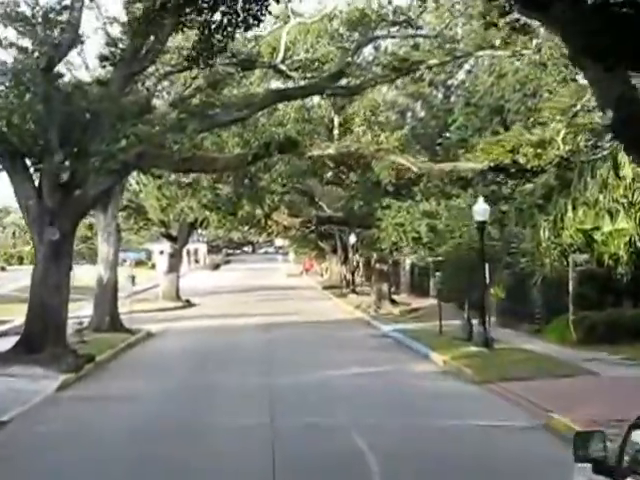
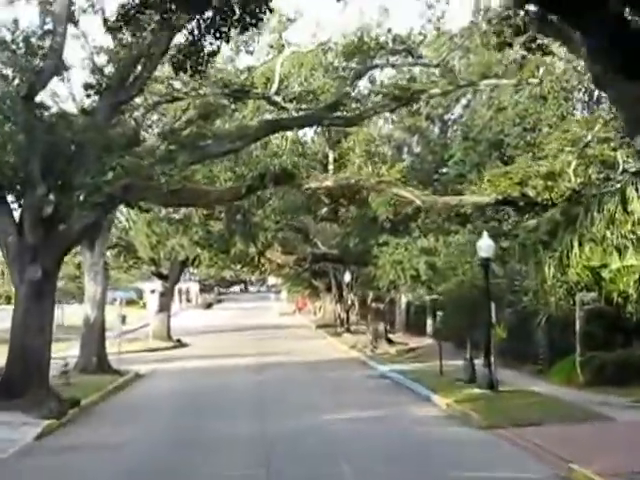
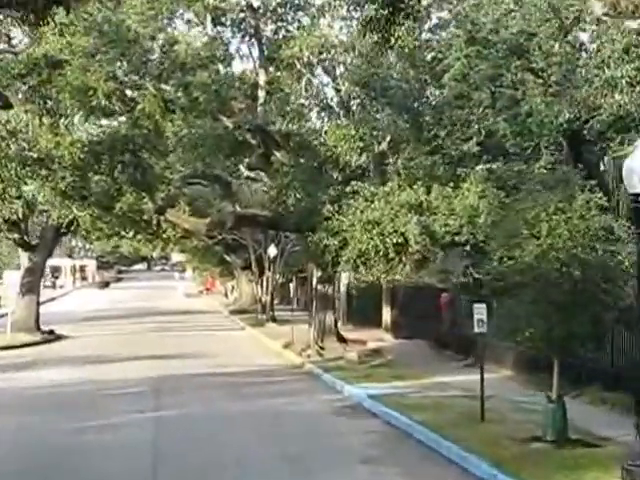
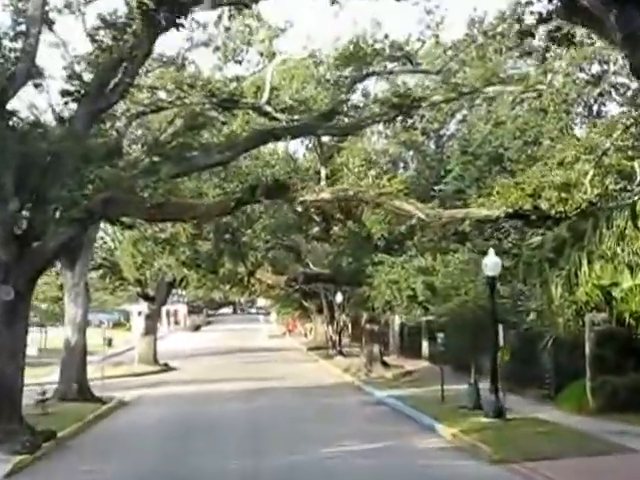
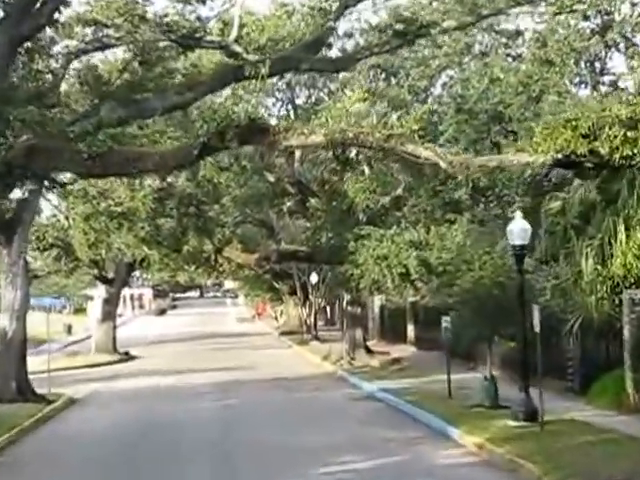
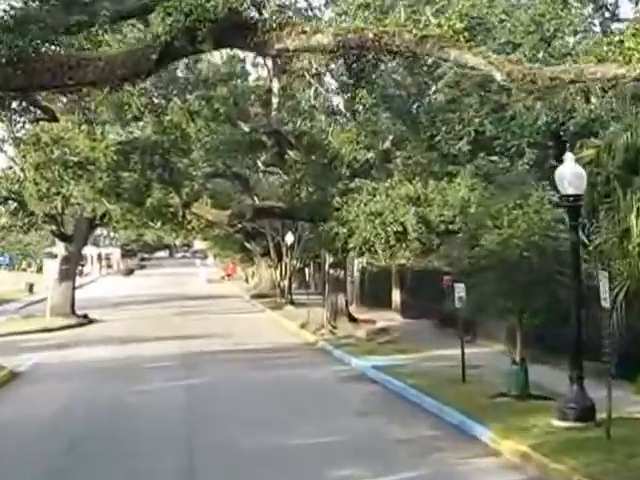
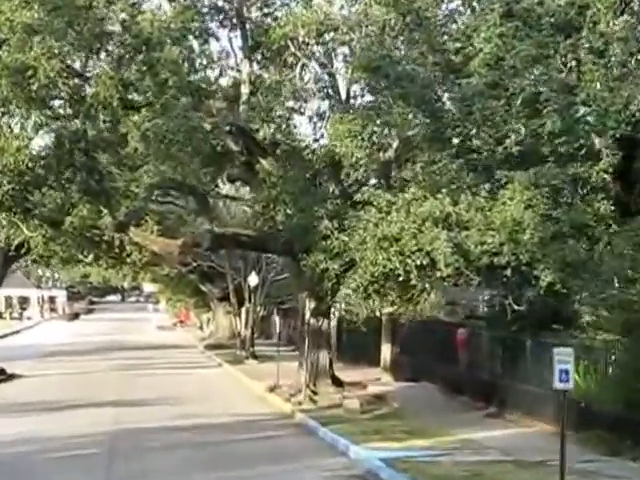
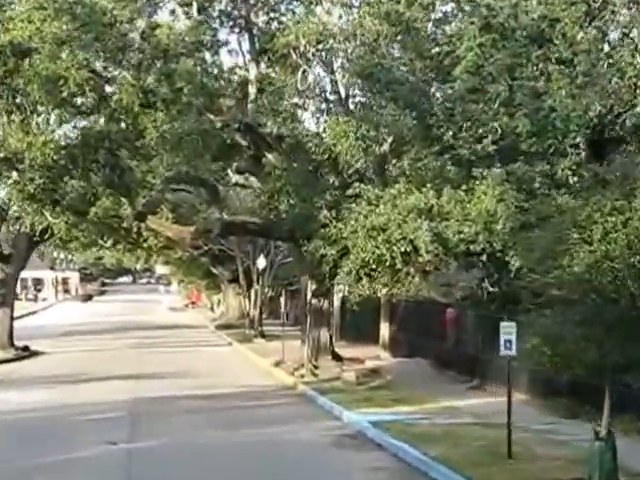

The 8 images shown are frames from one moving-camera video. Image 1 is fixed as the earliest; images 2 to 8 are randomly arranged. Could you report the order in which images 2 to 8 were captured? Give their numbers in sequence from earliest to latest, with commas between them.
2, 4, 5, 6, 3, 8, 7
